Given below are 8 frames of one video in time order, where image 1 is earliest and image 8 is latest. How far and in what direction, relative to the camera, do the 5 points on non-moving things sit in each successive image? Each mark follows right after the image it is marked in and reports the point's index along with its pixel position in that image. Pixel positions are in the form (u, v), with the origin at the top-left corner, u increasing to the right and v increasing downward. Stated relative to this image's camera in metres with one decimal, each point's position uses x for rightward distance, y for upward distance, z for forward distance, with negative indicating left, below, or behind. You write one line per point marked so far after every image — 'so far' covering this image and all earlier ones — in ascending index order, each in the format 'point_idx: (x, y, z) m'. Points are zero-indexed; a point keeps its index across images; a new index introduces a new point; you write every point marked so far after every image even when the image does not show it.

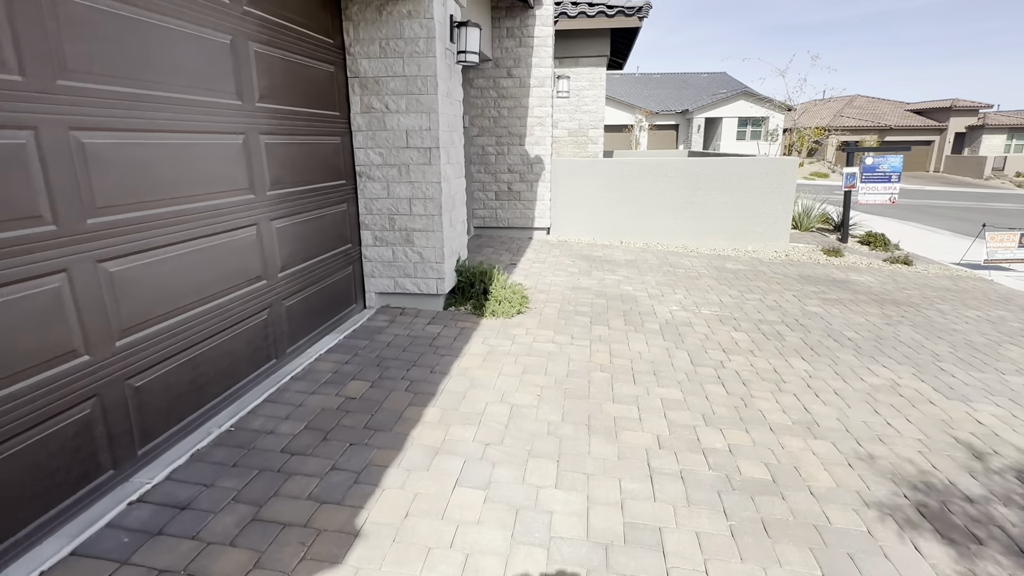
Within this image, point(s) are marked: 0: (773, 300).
0: (+3.4, -0.2, +7.0) m
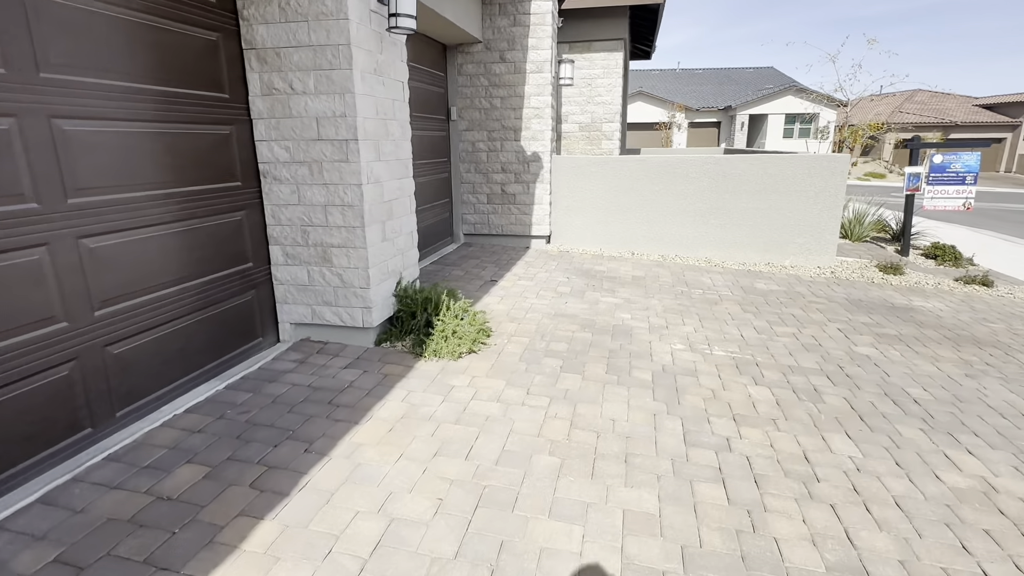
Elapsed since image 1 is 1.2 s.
0: (+3.0, -0.5, +5.5) m
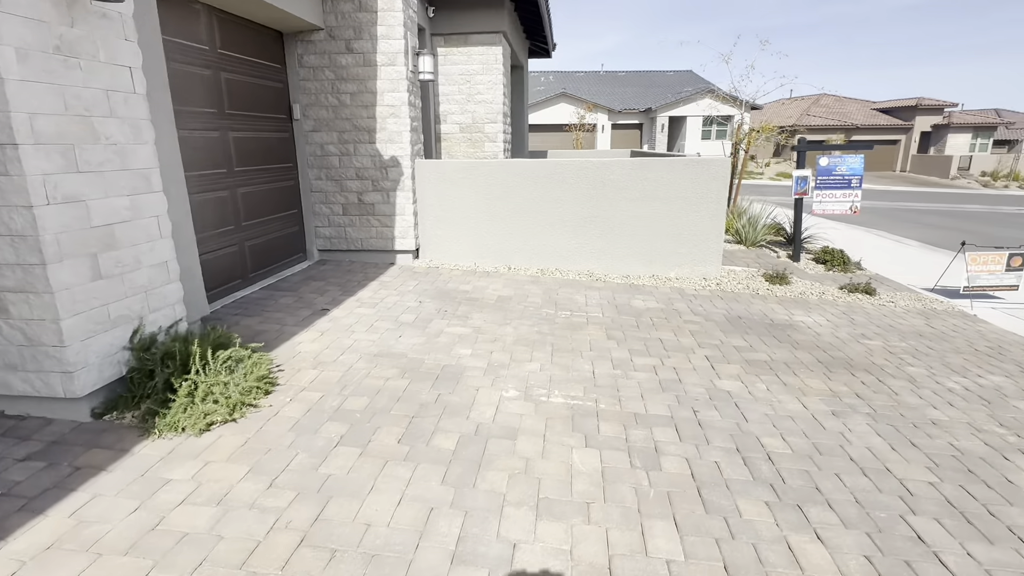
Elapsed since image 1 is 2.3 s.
0: (+1.4, -0.7, +4.7) m
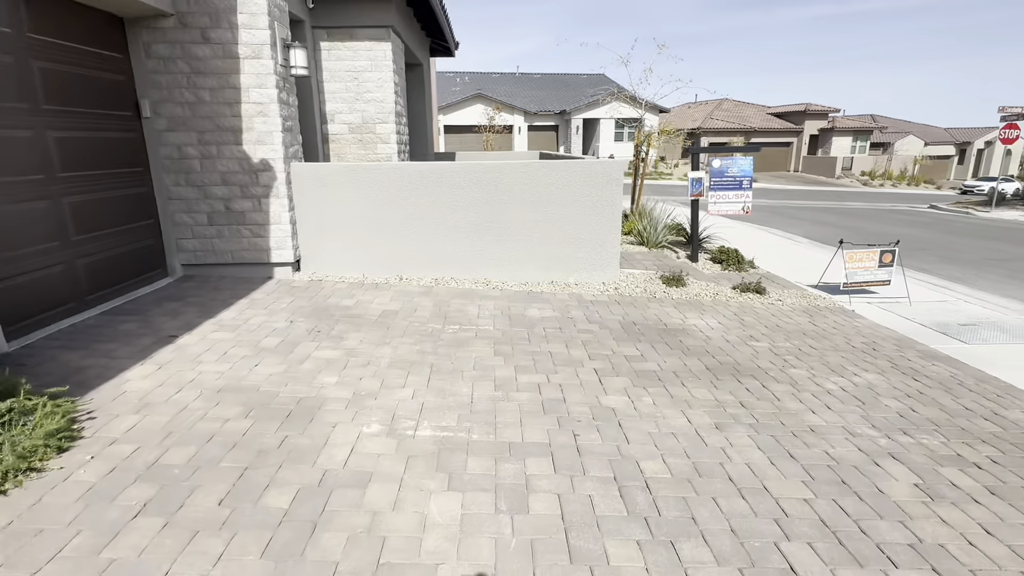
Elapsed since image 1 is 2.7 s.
0: (+0.4, -0.8, +4.4) m
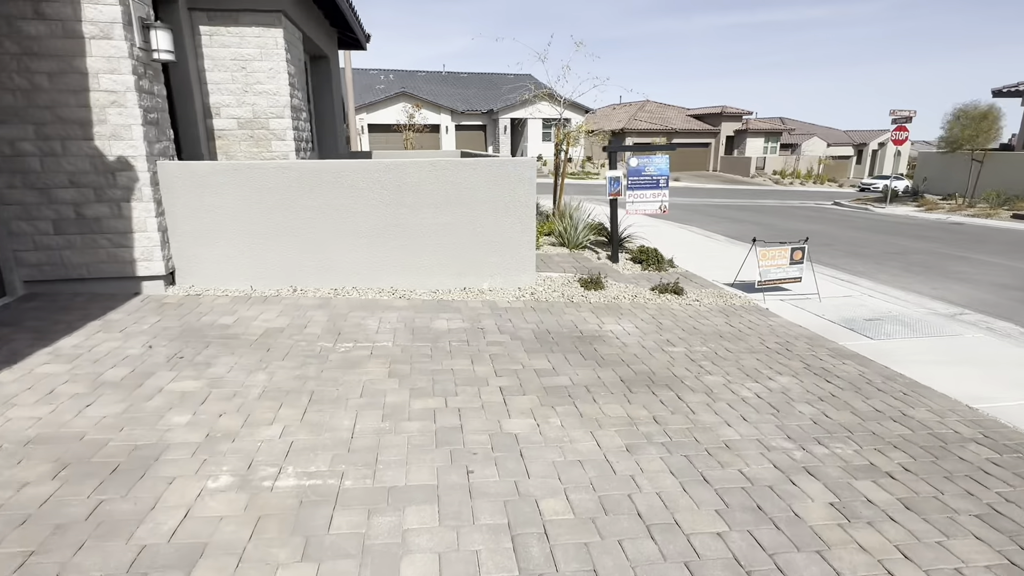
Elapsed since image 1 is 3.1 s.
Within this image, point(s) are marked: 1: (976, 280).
0: (-0.4, -0.9, +3.9) m
1: (+8.2, +0.1, +9.5) m
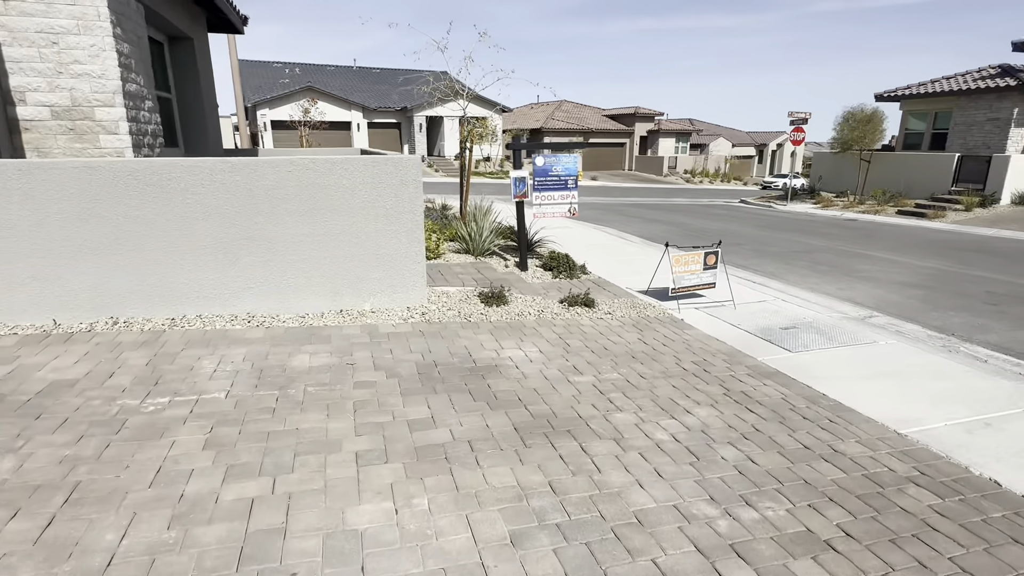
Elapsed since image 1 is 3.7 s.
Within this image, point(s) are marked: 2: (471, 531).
0: (-1.2, -1.2, +2.9) m
1: (+6.5, +0.2, +9.6) m
2: (-0.2, -1.3, +2.8) m
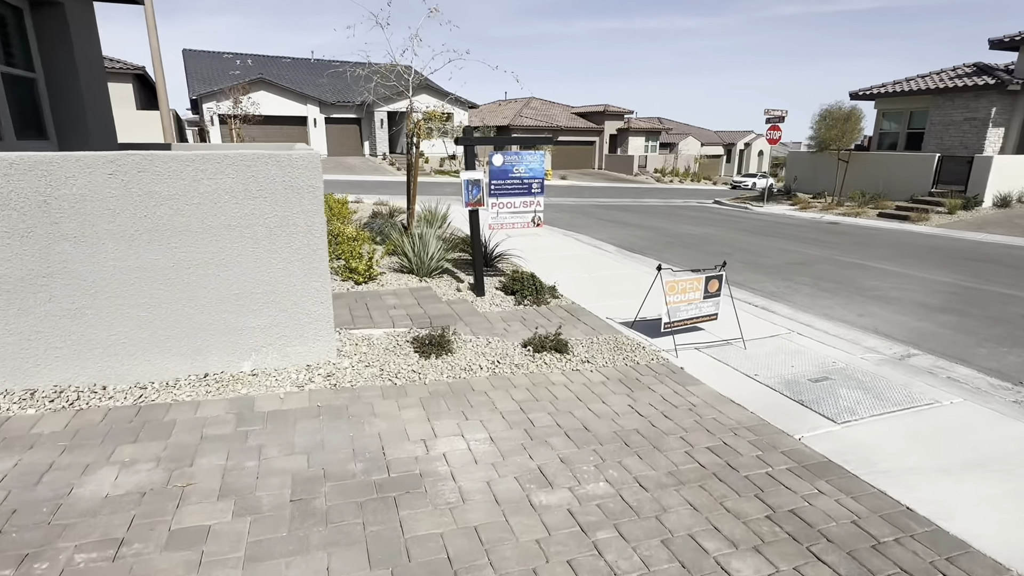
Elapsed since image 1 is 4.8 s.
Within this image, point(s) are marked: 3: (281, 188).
0: (-1.5, -1.6, +1.1) m
1: (+5.8, -0.2, +8.2) m
2: (-0.5, -1.7, +1.1) m
3: (-1.7, +0.8, +4.0) m
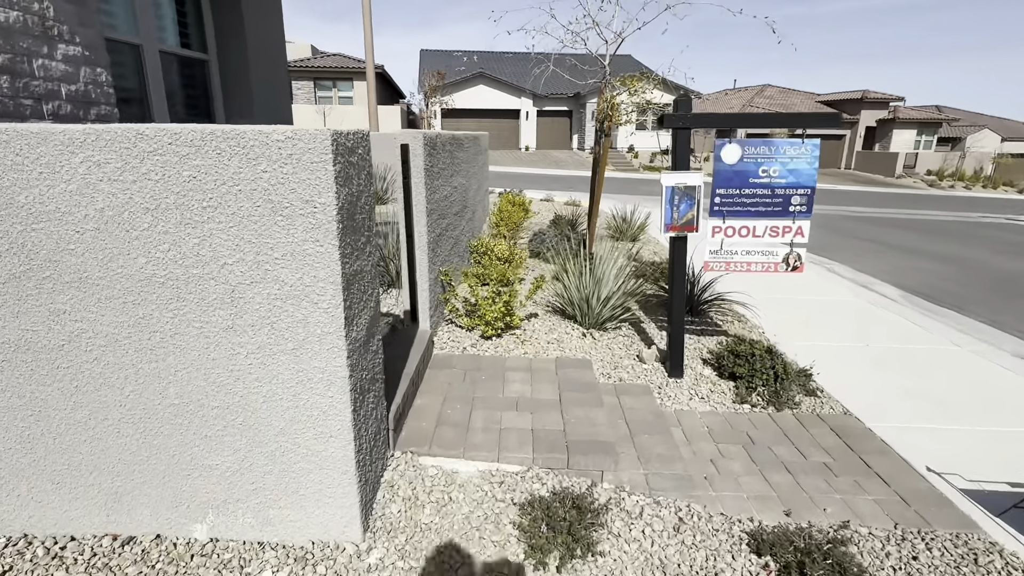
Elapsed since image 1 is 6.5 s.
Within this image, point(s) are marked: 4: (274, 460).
0: (-2.0, -2.0, -0.9) m
1: (+7.5, -1.4, +3.1) m
2: (-1.1, -2.2, -1.3) m
3: (-0.9, +0.3, +1.9) m
4: (-1.0, -0.7, +2.2) m
